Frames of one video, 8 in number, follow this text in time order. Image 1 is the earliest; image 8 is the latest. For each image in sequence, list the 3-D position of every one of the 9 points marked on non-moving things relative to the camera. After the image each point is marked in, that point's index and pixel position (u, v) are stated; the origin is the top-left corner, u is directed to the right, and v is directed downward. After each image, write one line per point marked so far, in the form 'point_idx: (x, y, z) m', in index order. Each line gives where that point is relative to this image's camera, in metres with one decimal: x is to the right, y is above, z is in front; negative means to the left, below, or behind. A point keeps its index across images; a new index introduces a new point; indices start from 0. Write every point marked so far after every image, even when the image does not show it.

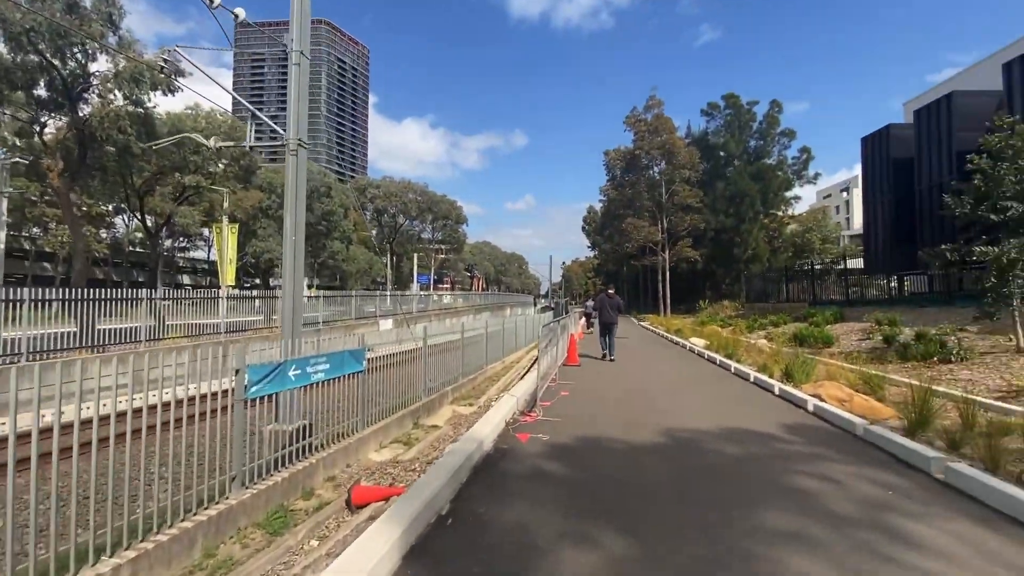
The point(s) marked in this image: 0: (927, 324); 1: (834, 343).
0: (+14.1, -1.3, +16.3) m
1: (+11.3, -1.9, +16.9) m
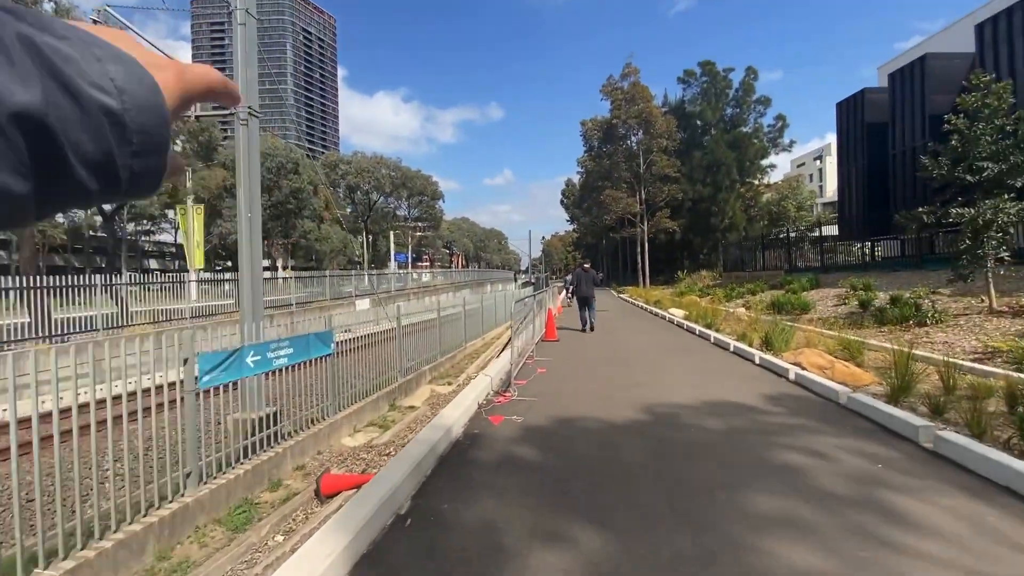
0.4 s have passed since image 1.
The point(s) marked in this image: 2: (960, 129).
0: (+13.3, -0.1, +16.4) m
1: (+10.5, -0.7, +16.9) m
2: (+11.1, +4.0, +11.9) m
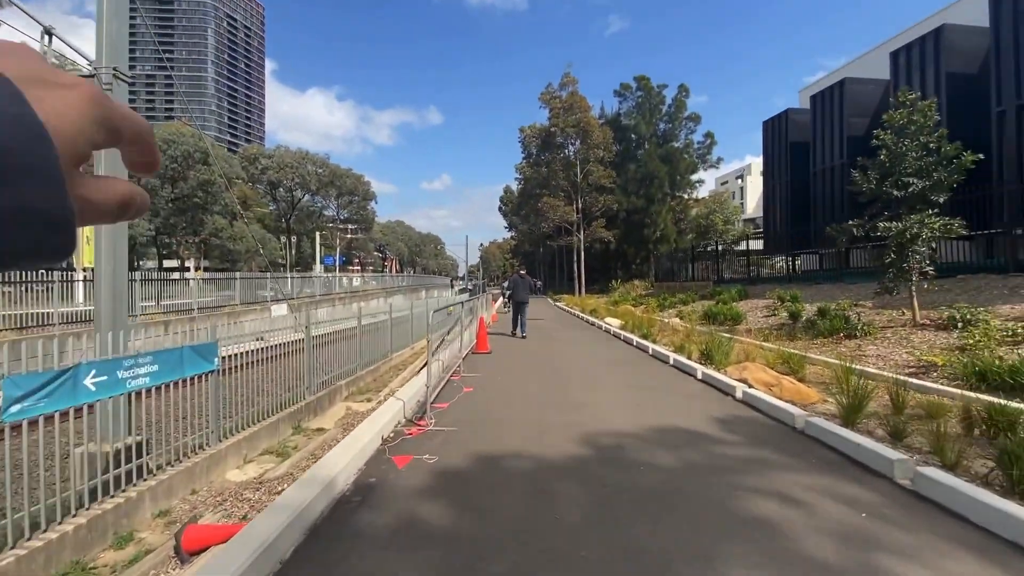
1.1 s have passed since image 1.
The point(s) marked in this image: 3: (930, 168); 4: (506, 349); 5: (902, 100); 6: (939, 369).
0: (+10.9, -0.5, +16.8) m
1: (+8.1, -1.1, +16.9) m
2: (+9.5, +3.6, +12.1) m
3: (+10.2, +2.9, +11.8) m
4: (-0.1, -1.8, +13.5) m
5: (+10.1, +4.9, +12.4) m
6: (+7.8, -1.5, +8.8) m
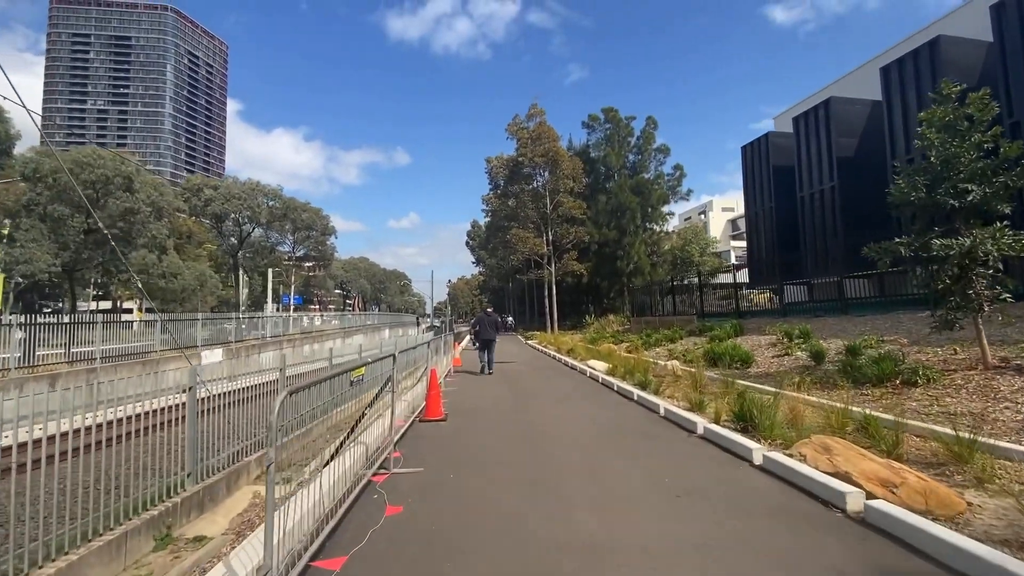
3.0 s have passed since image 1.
0: (+9.9, -1.5, +14.3) m
1: (+7.1, -2.2, +14.2) m
2: (+8.7, +3.0, +9.9) m
3: (+9.4, +2.3, +9.5) m
4: (-0.9, -2.7, +10.2) m
5: (+9.3, +4.2, +10.3) m
6: (+7.3, -1.9, +6.0) m
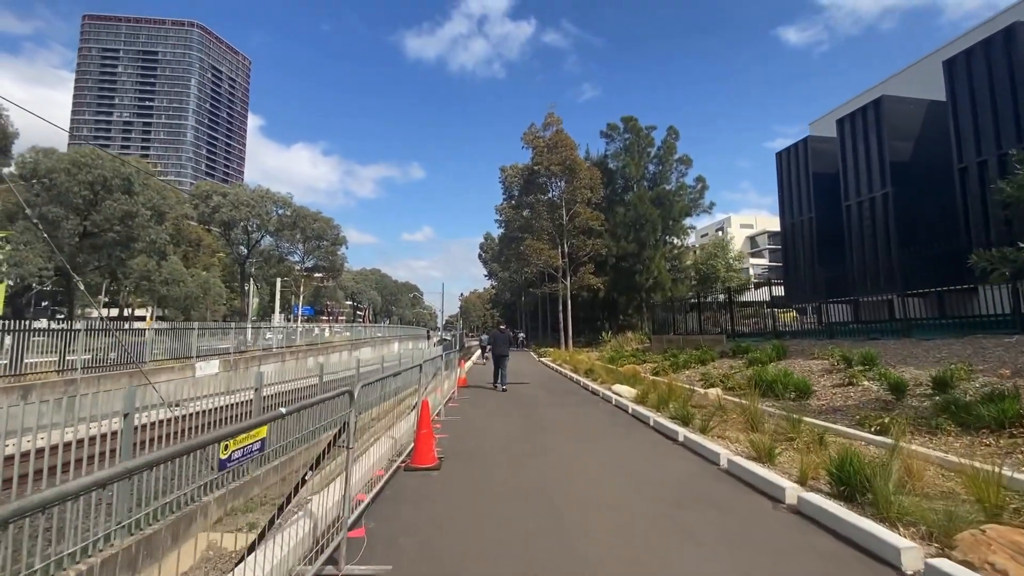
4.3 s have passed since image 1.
0: (+10.3, -2.0, +12.0) m
1: (+7.5, -2.6, +12.0) m
2: (+9.0, +2.6, +7.8) m
3: (+9.7, +2.0, +7.4) m
4: (-0.7, -2.8, +8.2) m
5: (+9.6, +3.9, +8.2) m
6: (+7.5, -2.1, +3.8) m
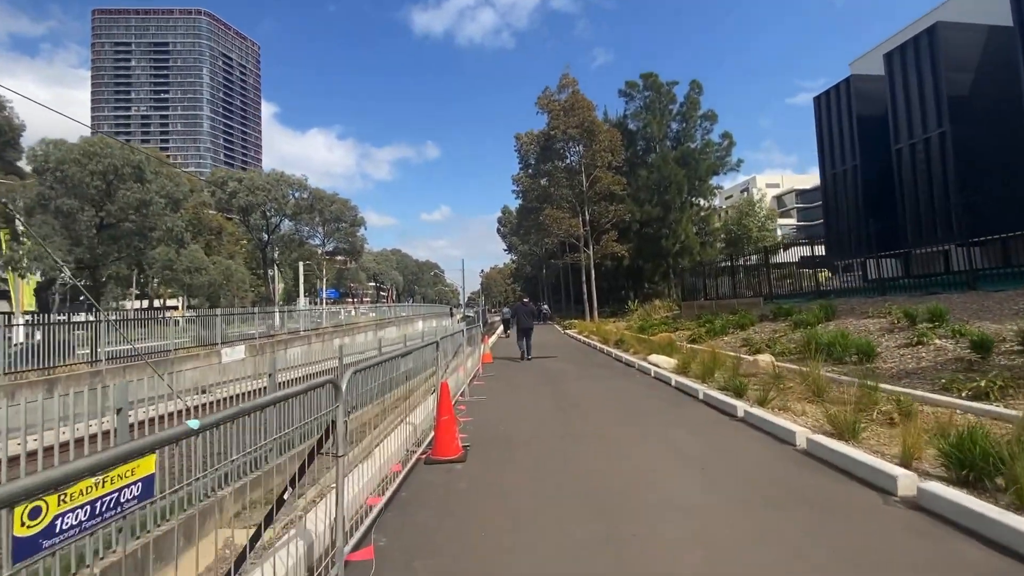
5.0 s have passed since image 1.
0: (+10.9, -0.7, +10.6) m
1: (+8.1, -1.5, +10.7) m
2: (+9.2, +3.6, +6.2) m
3: (+10.0, +3.0, +5.8) m
4: (-0.1, -2.3, +7.3) m
5: (+9.8, +4.9, +6.5) m
6: (+7.7, -1.4, +2.6) m
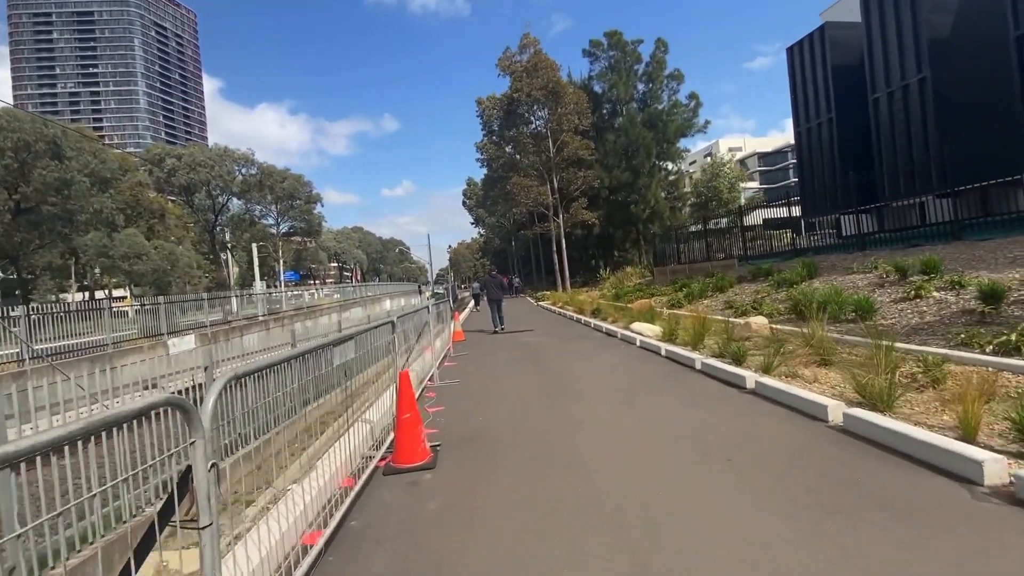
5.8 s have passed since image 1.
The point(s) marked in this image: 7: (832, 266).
0: (+10.3, +0.4, +10.1) m
1: (+7.6, -0.5, +10.0) m
2: (+8.7, +4.4, +5.3) m
3: (+9.5, +3.8, +5.0) m
4: (-0.4, -1.8, +6.2) m
5: (+9.2, +5.7, +5.6) m
6: (+7.7, -0.8, +1.9) m
7: (+10.6, +0.7, +15.9) m
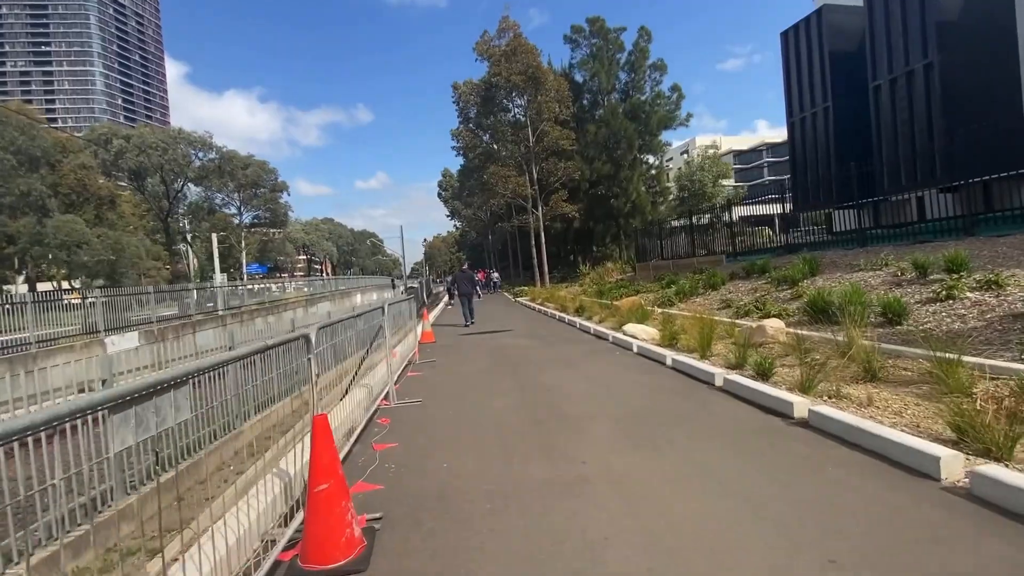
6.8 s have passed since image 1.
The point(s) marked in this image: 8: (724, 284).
0: (+9.9, +0.4, +9.0) m
1: (+7.1, -0.4, +8.8) m
2: (+8.6, +4.4, +4.1) m
3: (+9.4, +3.7, +3.8) m
4: (-0.6, -1.8, +4.5) m
5: (+9.1, +5.7, +4.4) m
6: (+7.7, -0.9, +0.7) m
7: (+9.9, +0.8, +14.8) m
8: (+7.4, +0.1, +16.8) m
